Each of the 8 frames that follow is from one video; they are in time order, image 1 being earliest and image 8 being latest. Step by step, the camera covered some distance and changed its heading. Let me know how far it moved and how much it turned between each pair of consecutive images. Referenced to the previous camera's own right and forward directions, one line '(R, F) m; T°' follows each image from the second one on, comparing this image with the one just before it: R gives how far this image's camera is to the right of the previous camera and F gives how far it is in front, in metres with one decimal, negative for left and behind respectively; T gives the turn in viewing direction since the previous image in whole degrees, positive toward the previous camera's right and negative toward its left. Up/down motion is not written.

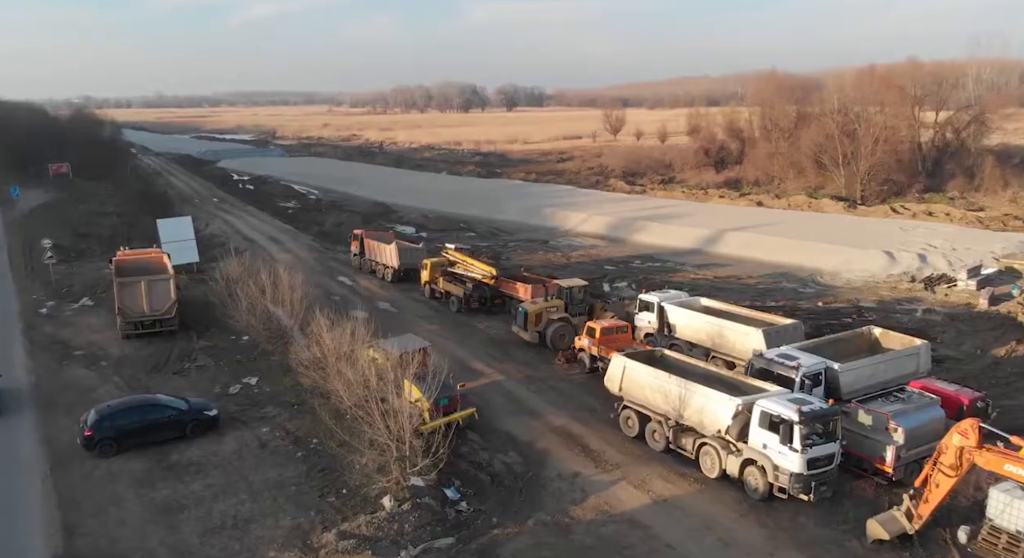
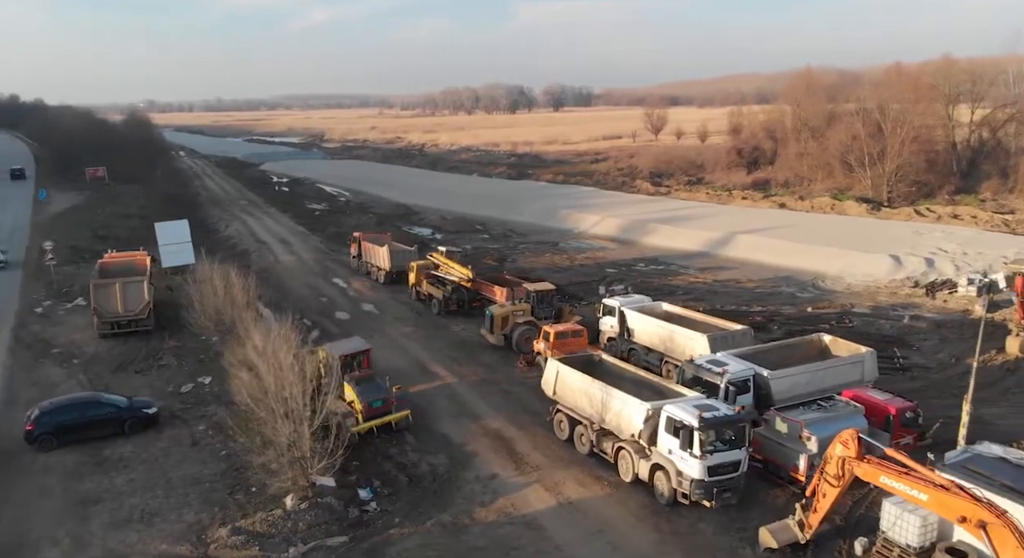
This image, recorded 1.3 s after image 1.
(+2.3, -0.2) m; -4°
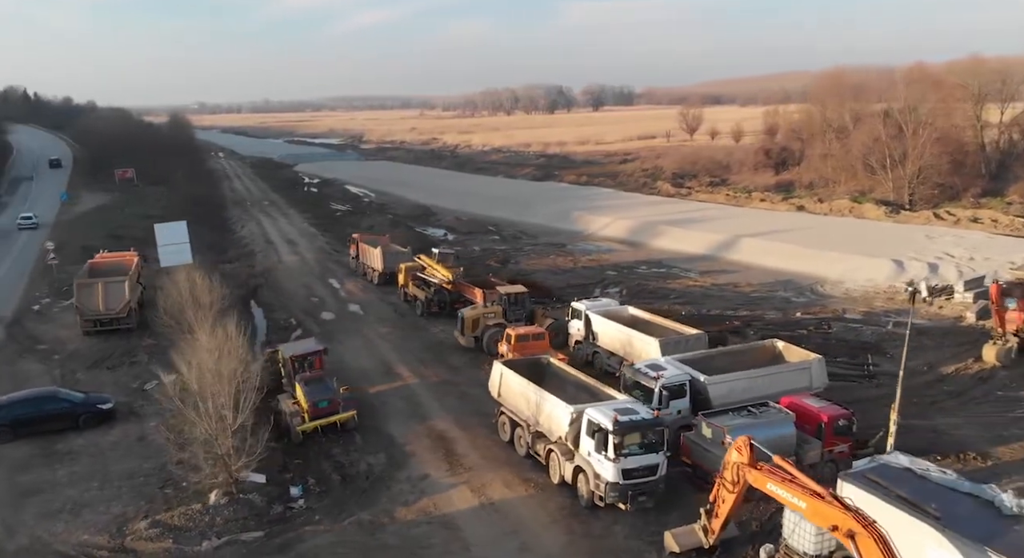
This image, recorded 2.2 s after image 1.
(+2.0, -0.2) m; -3°
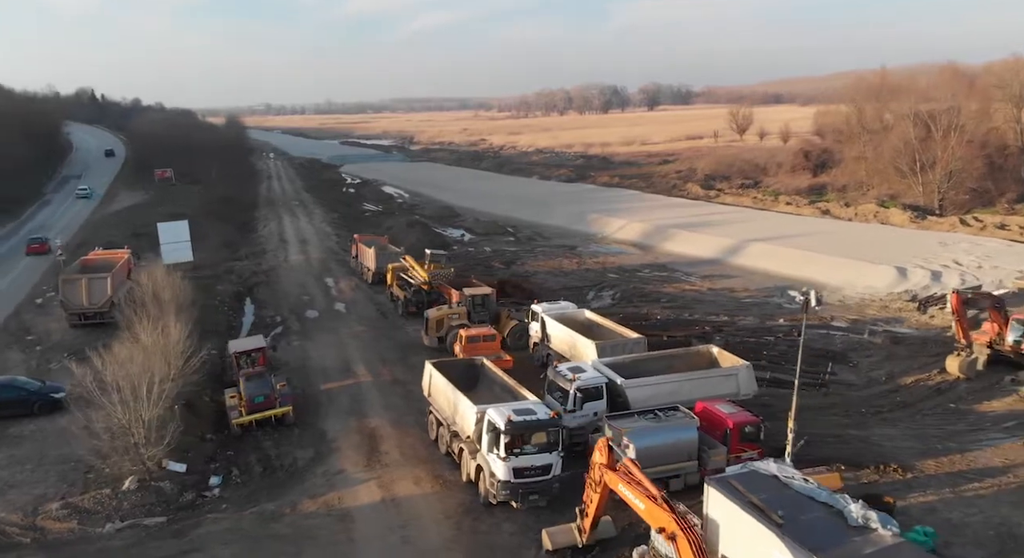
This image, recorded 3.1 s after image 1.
(+2.6, -0.3) m; -4°
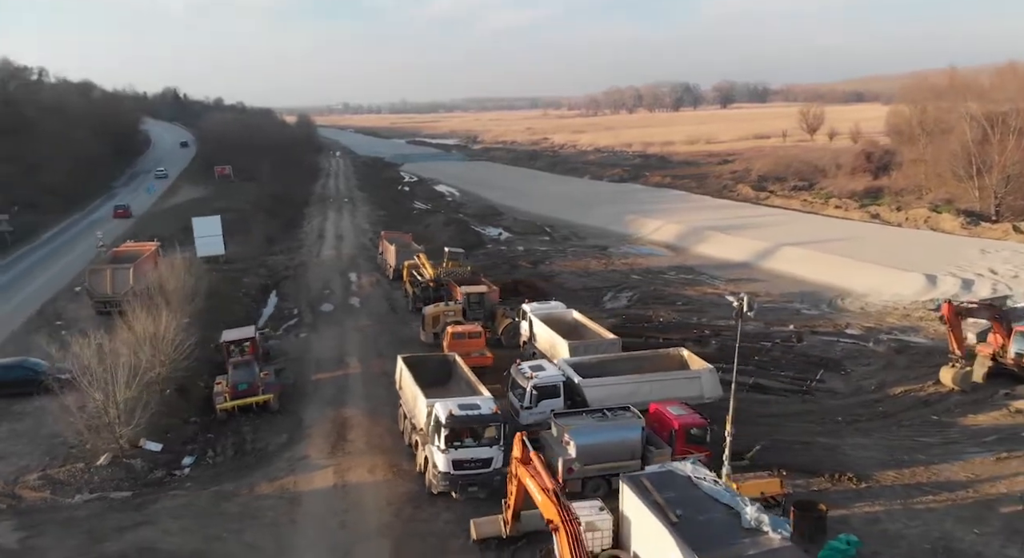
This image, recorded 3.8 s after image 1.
(+2.1, -0.4) m; -5°
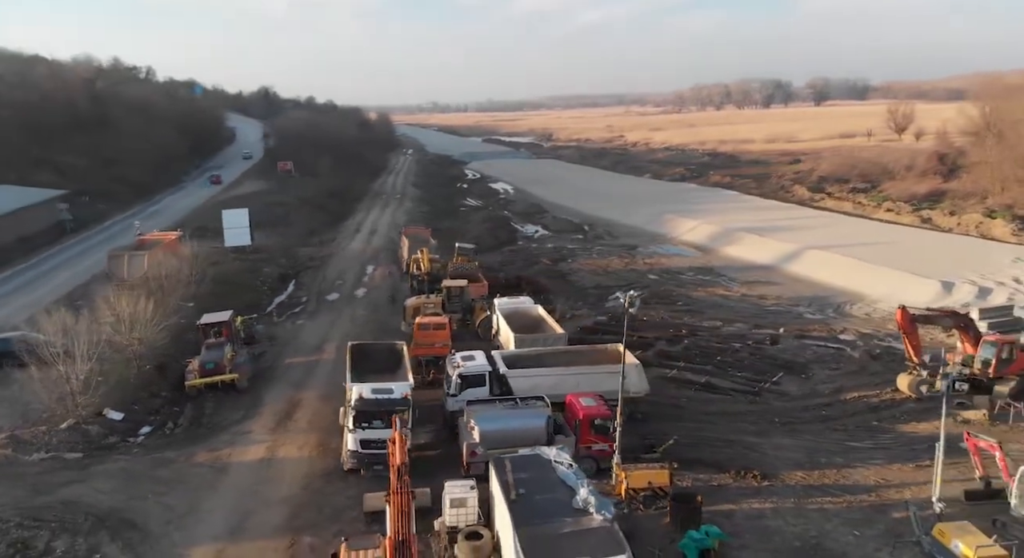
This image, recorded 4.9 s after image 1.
(+3.2, -0.6) m; -6°
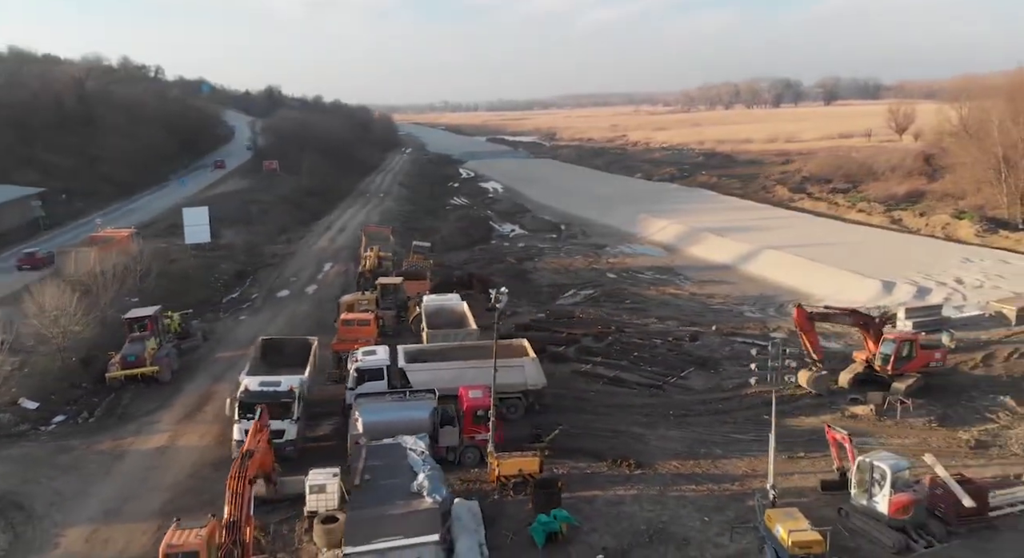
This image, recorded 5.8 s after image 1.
(+2.5, -0.6) m; -1°
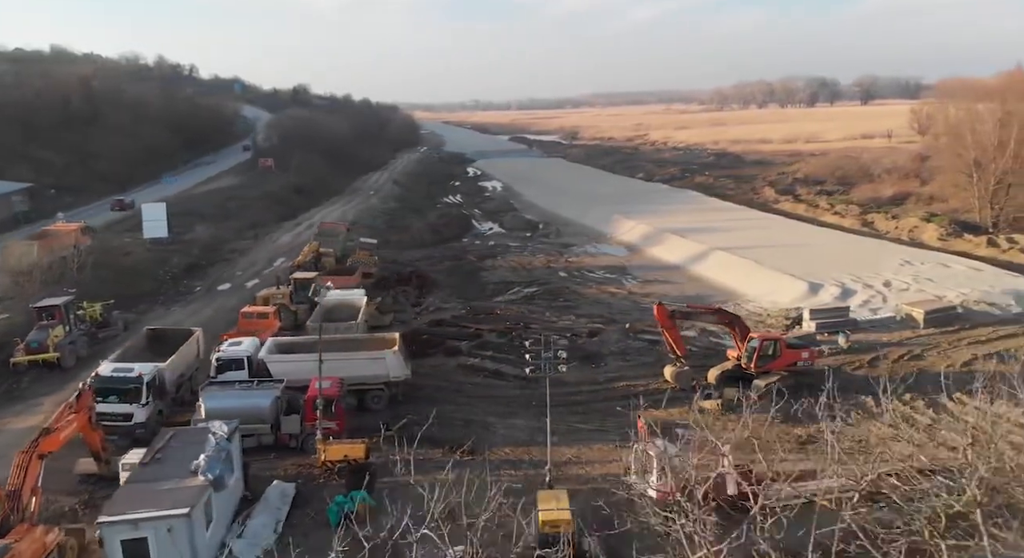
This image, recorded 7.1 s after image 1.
(+4.1, -0.8) m; -2°
